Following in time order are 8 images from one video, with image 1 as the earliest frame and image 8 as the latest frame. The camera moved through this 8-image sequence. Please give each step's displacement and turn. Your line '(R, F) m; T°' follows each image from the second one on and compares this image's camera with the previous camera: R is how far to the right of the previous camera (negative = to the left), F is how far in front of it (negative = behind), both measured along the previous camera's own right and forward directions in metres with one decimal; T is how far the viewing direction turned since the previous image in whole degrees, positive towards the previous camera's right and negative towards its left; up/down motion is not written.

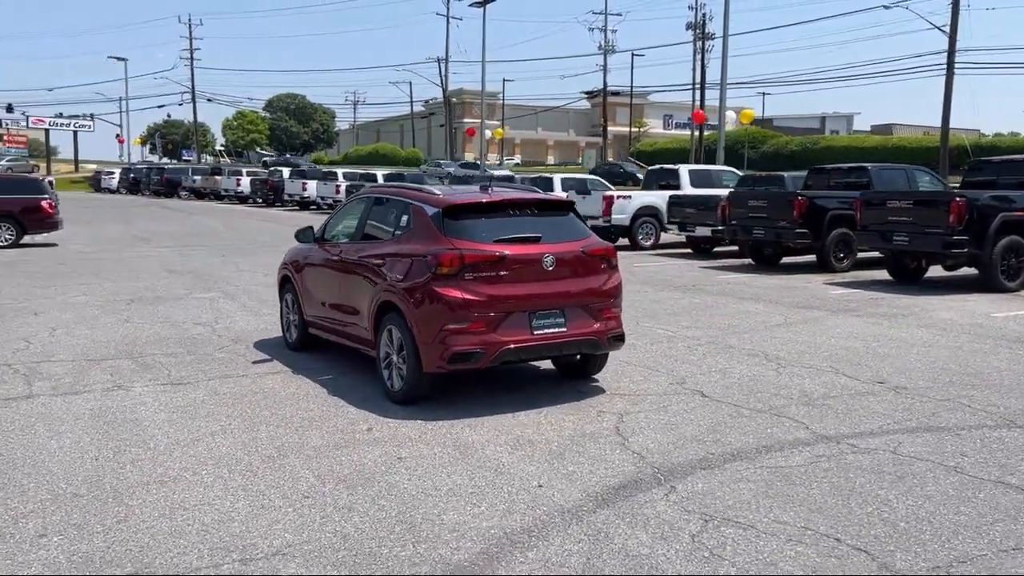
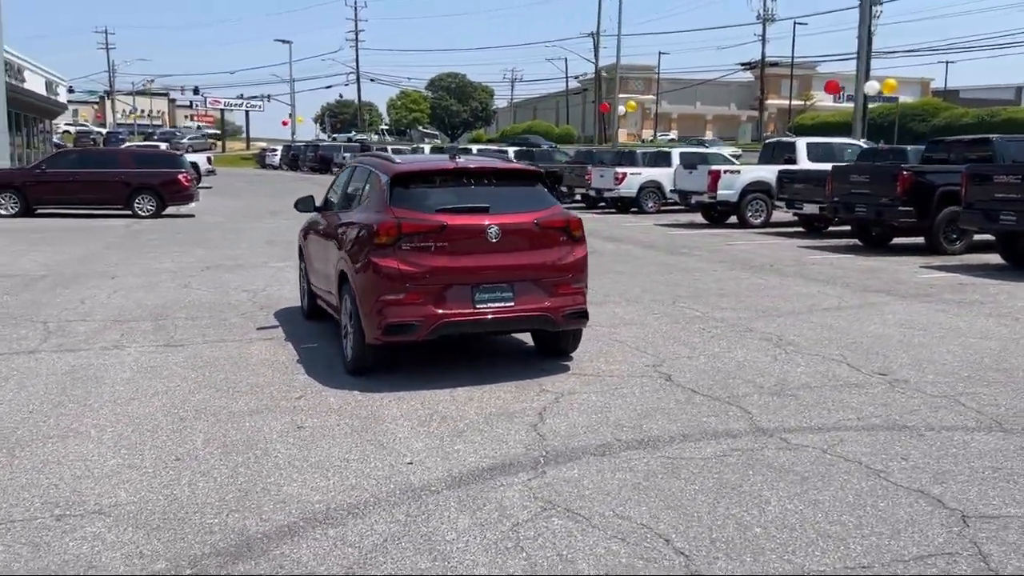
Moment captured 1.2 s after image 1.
(+1.8, +0.4) m; -10°
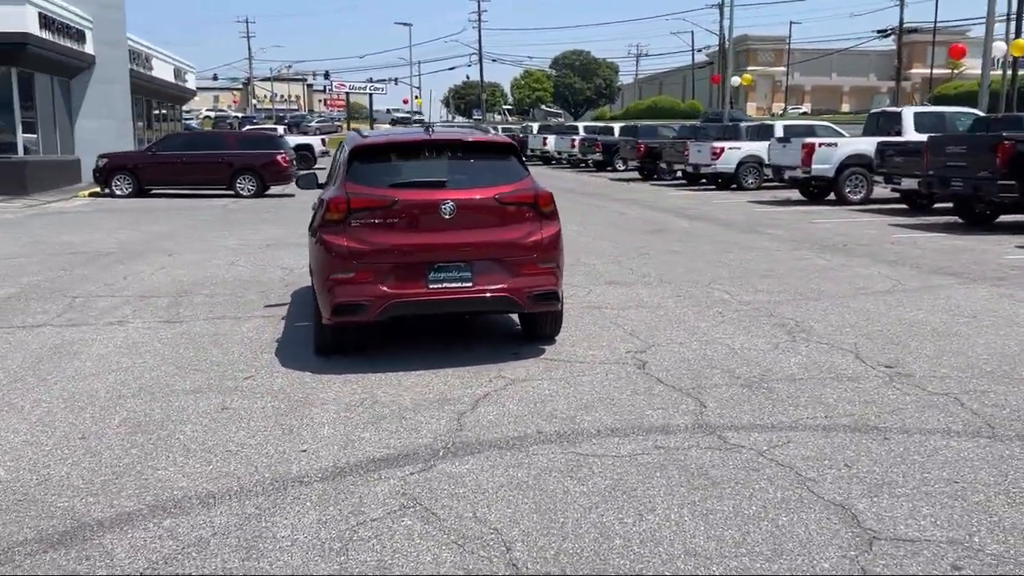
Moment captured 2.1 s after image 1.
(+1.4, +0.5) m; -8°
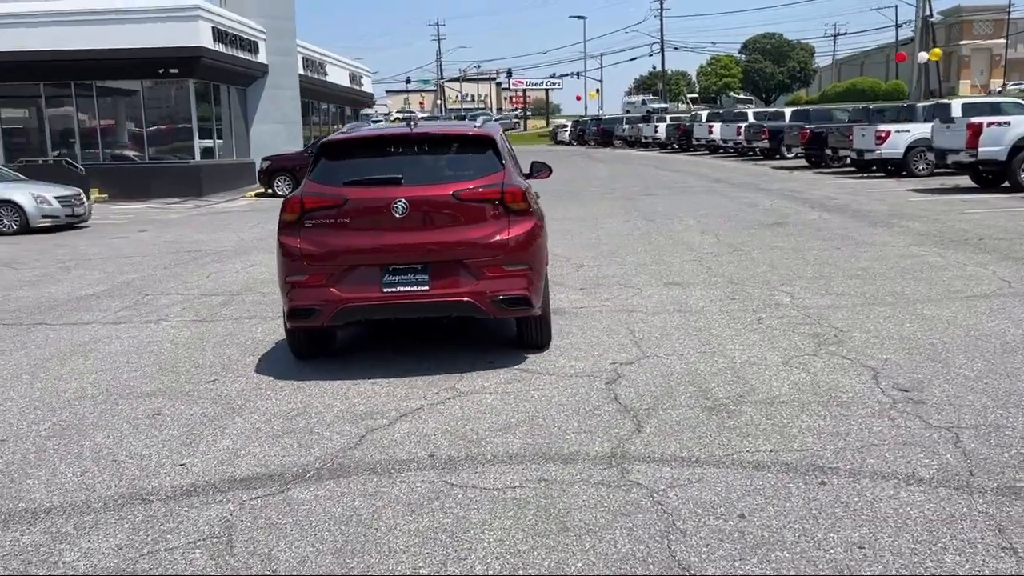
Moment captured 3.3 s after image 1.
(+1.7, +0.8) m; -12°
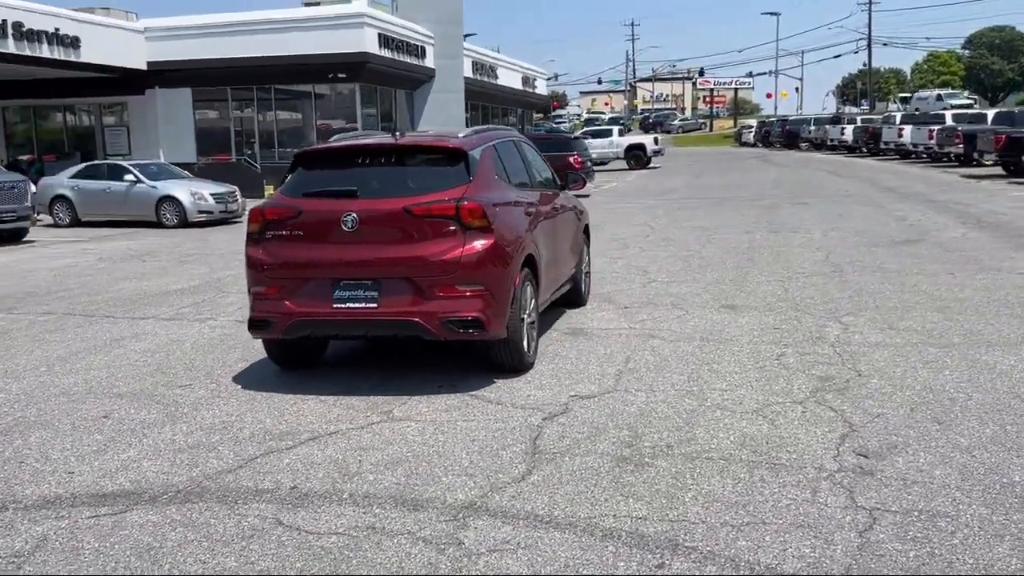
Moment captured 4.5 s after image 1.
(+1.7, +0.6) m; -12°
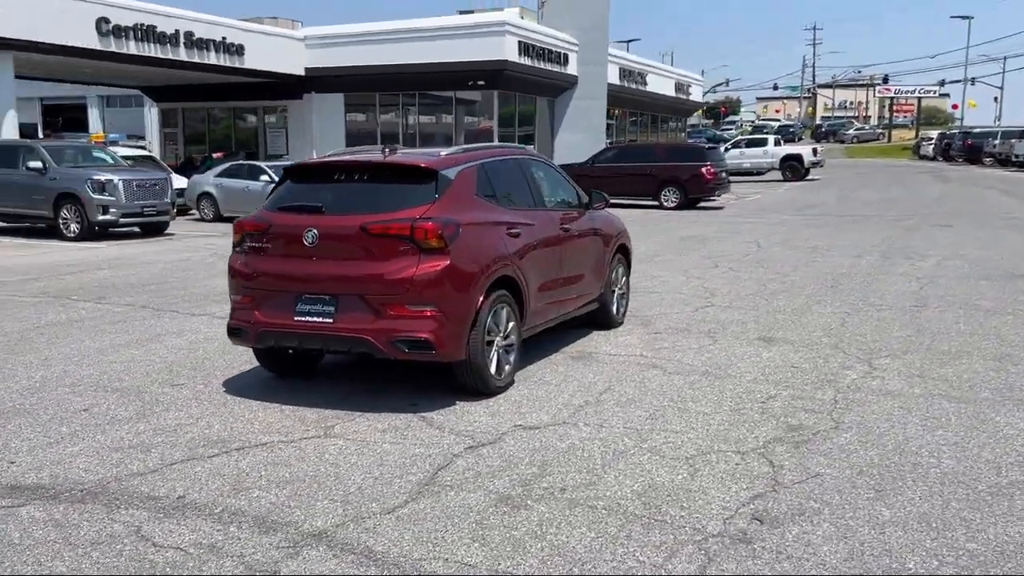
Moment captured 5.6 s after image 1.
(+1.5, +0.3) m; -11°
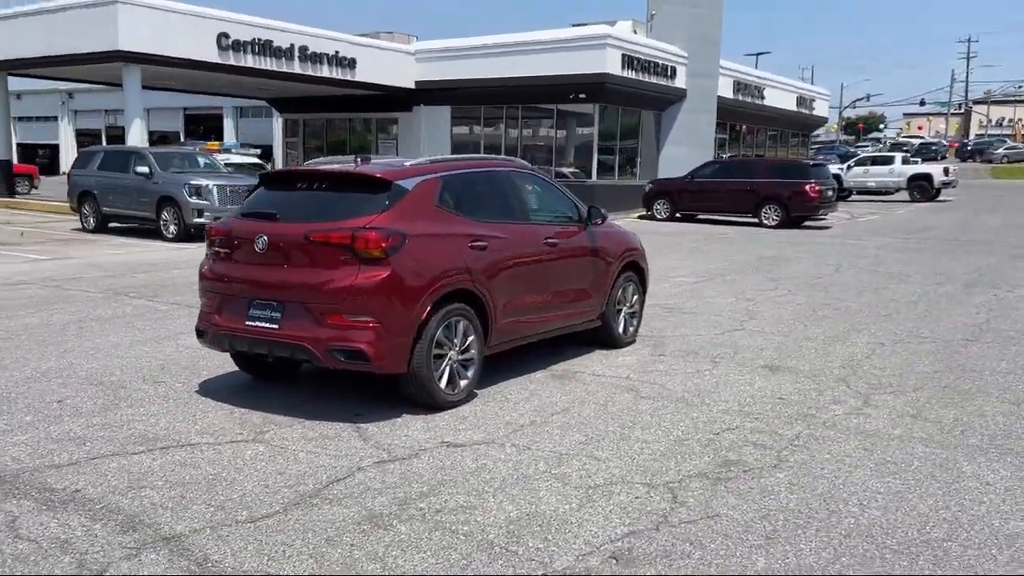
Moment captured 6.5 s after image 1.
(+1.3, +0.2) m; -8°
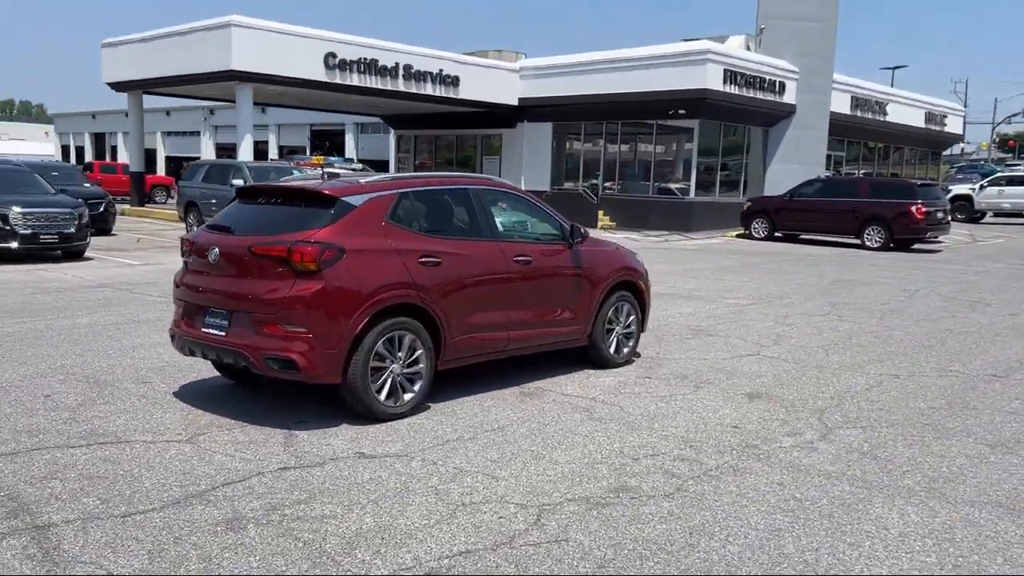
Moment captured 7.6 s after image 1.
(+1.5, +0.1) m; -8°
